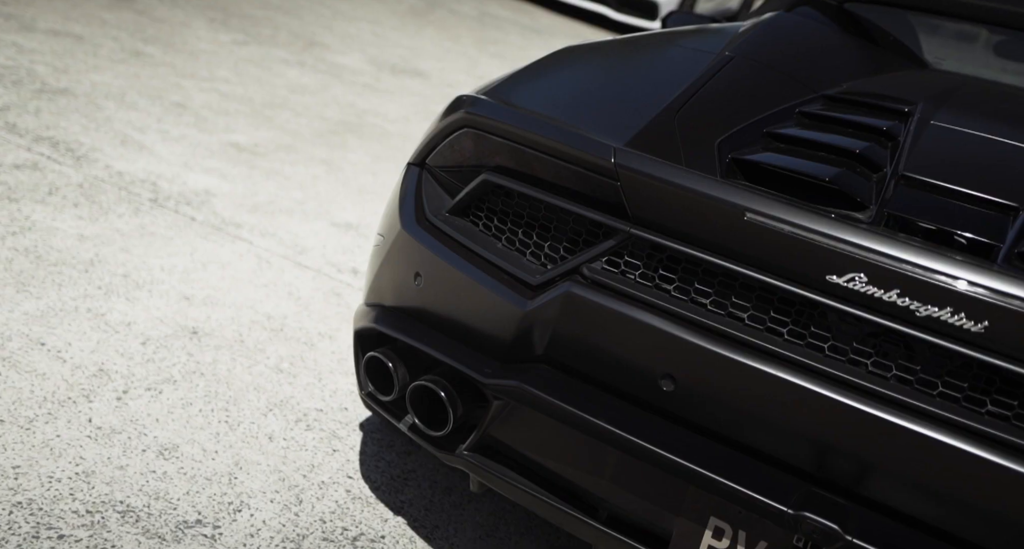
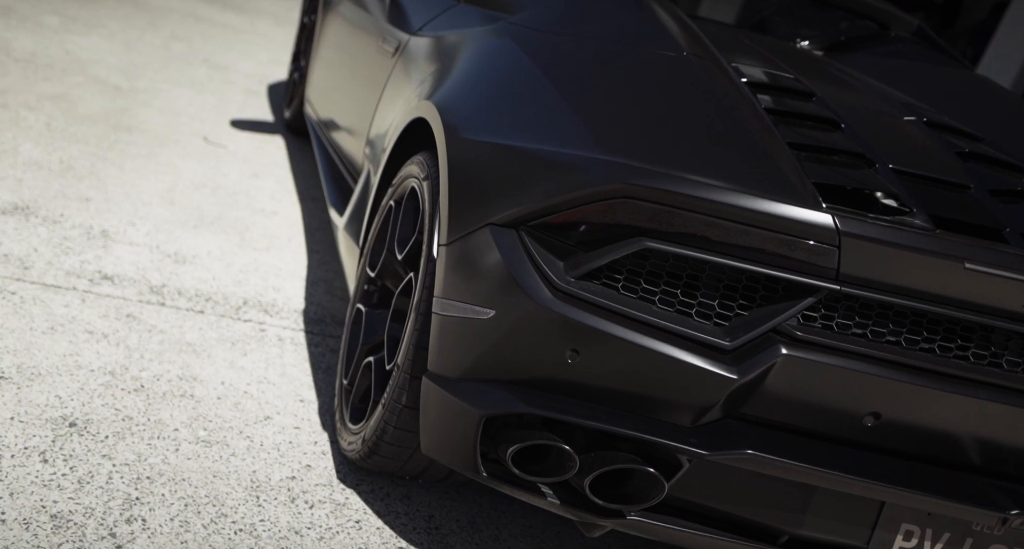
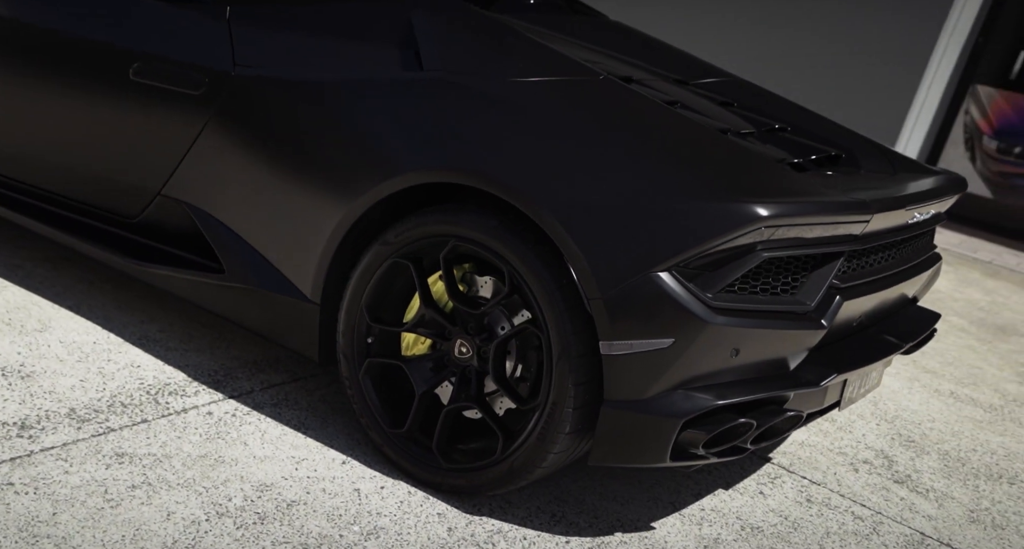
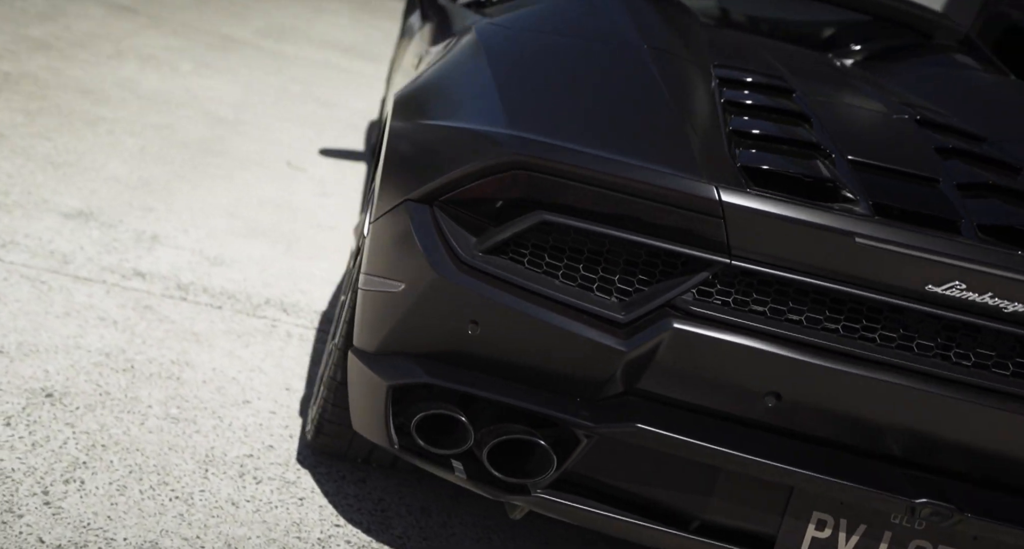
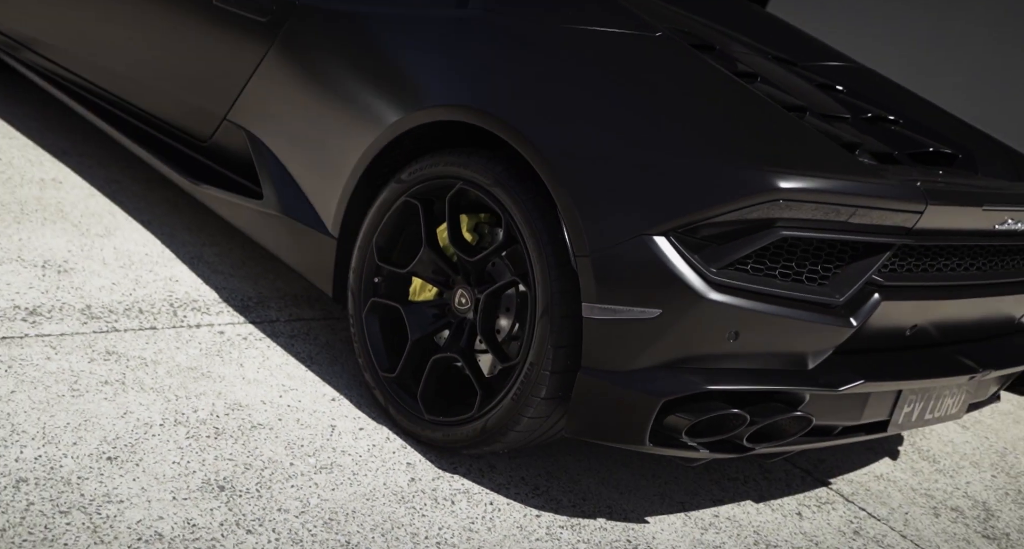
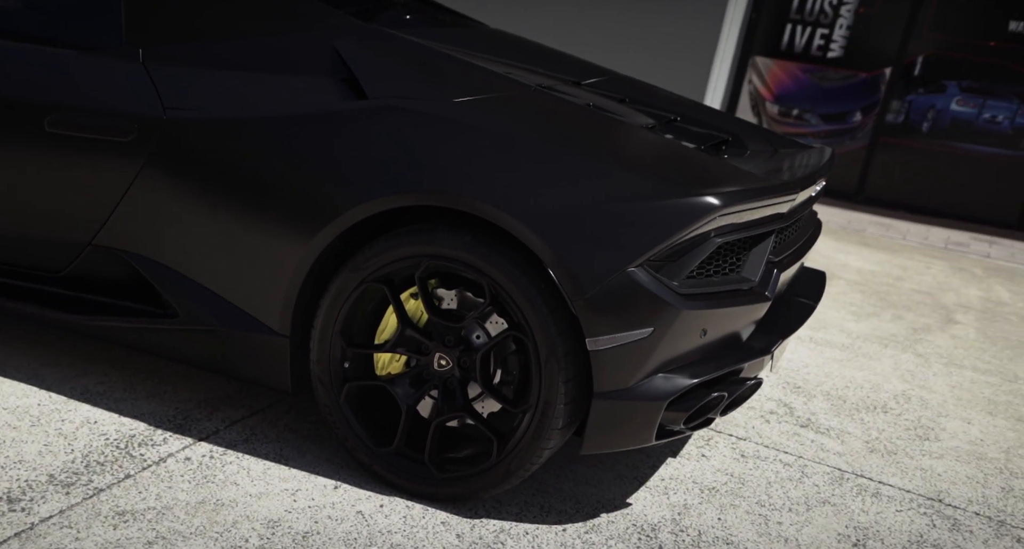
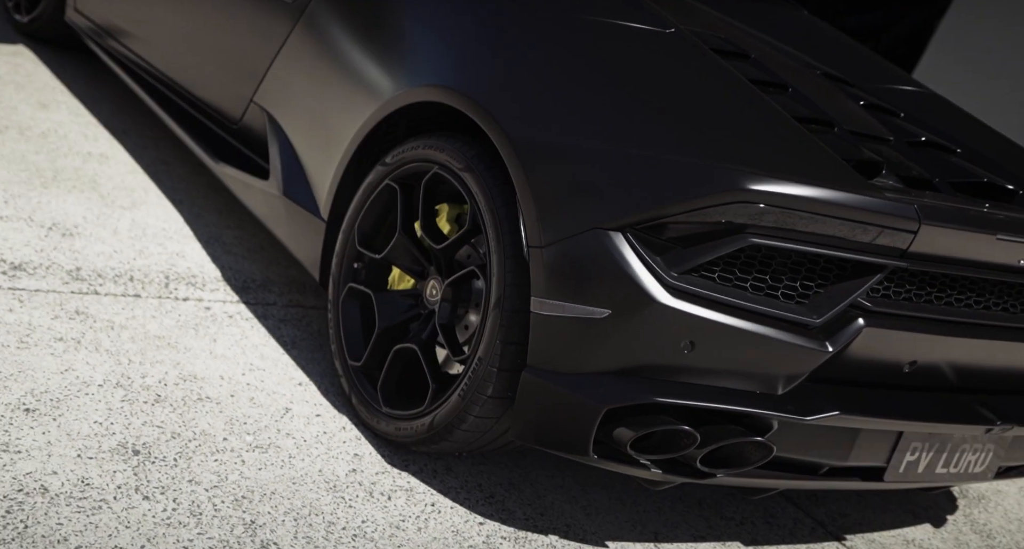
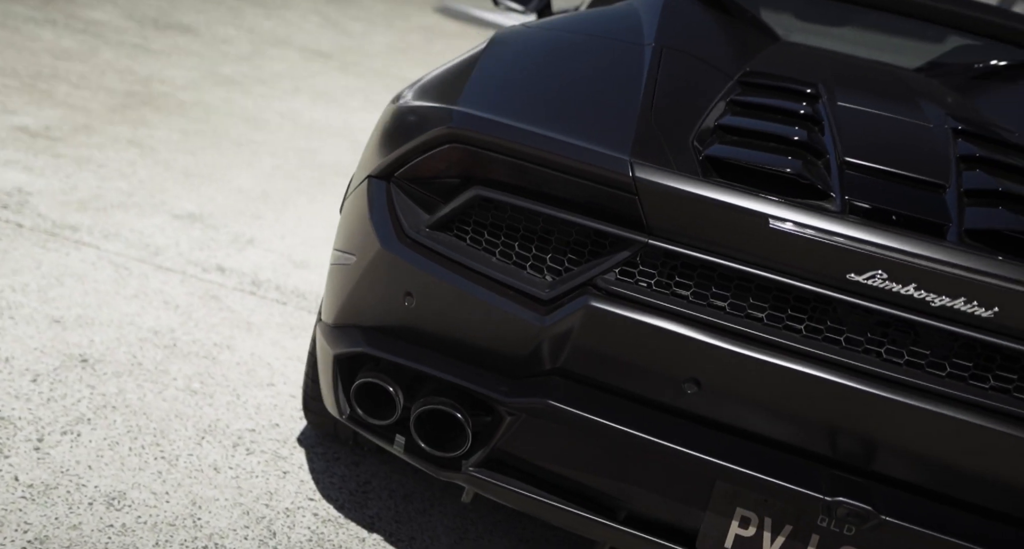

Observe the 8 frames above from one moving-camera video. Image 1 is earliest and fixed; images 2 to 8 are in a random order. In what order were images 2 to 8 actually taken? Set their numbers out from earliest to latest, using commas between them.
8, 4, 2, 7, 5, 3, 6
